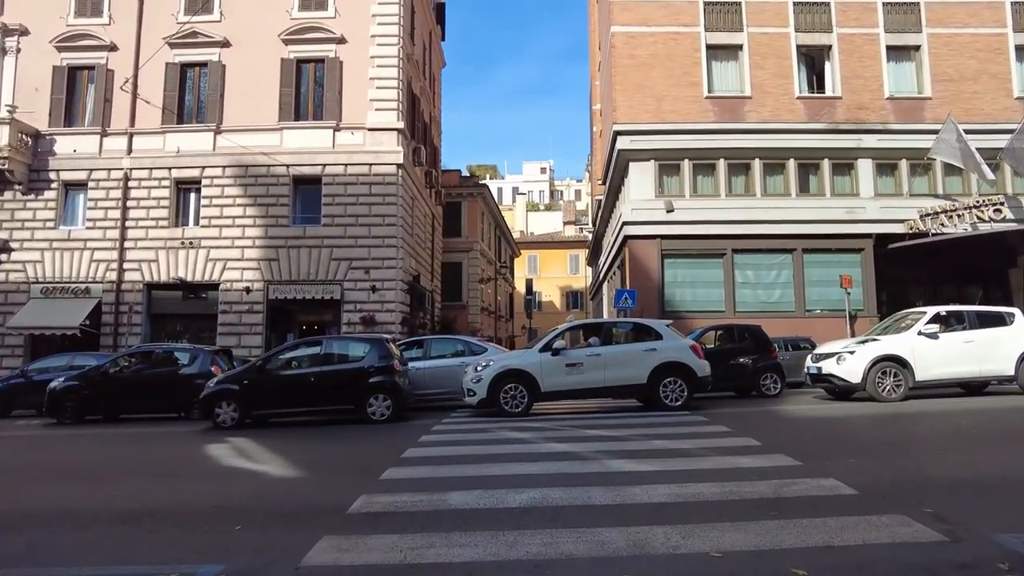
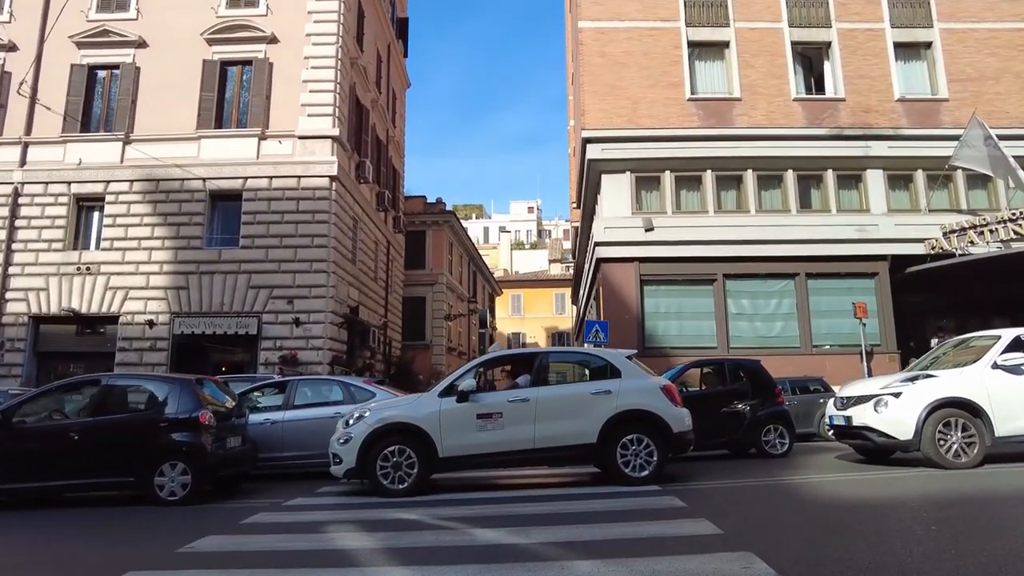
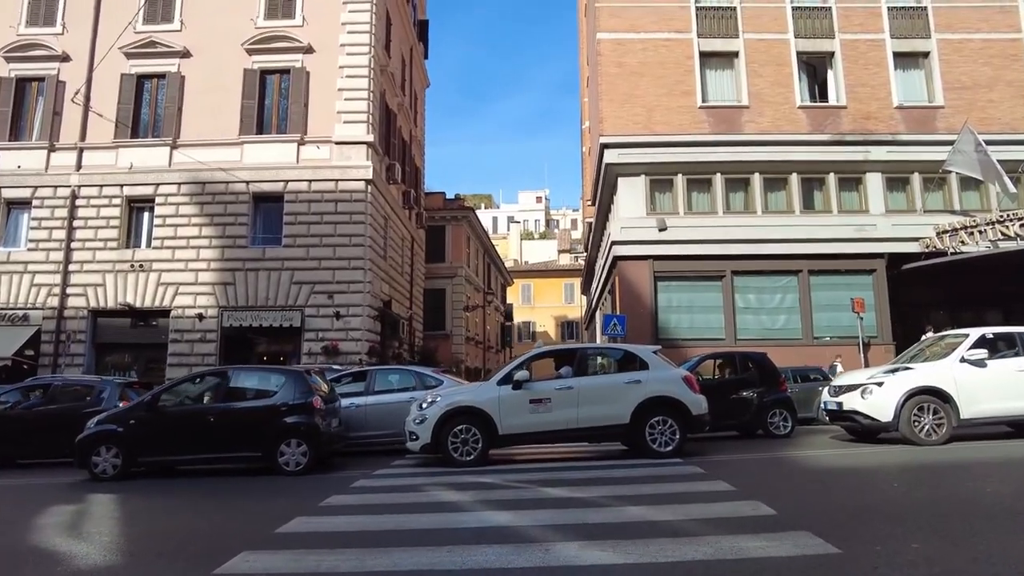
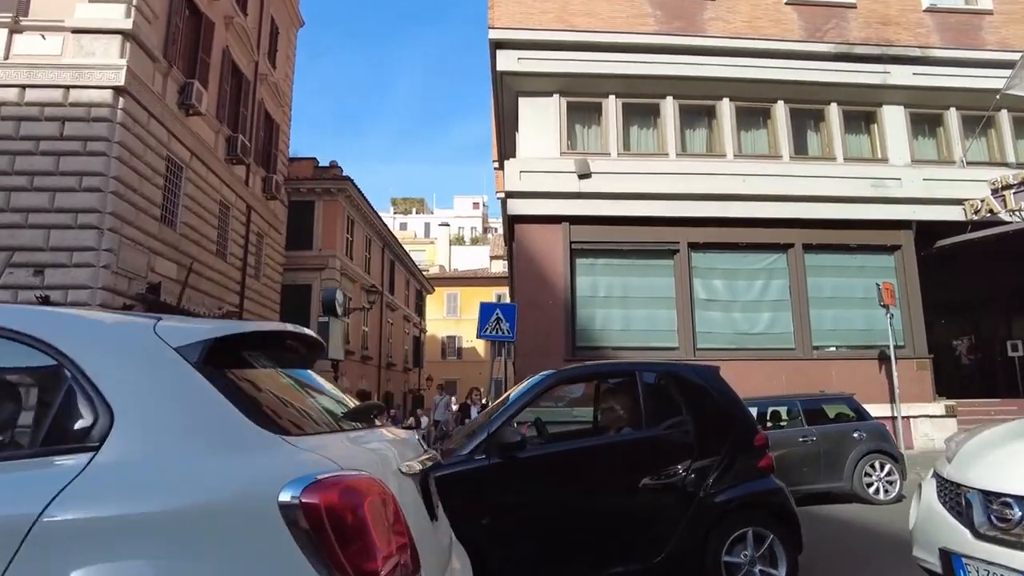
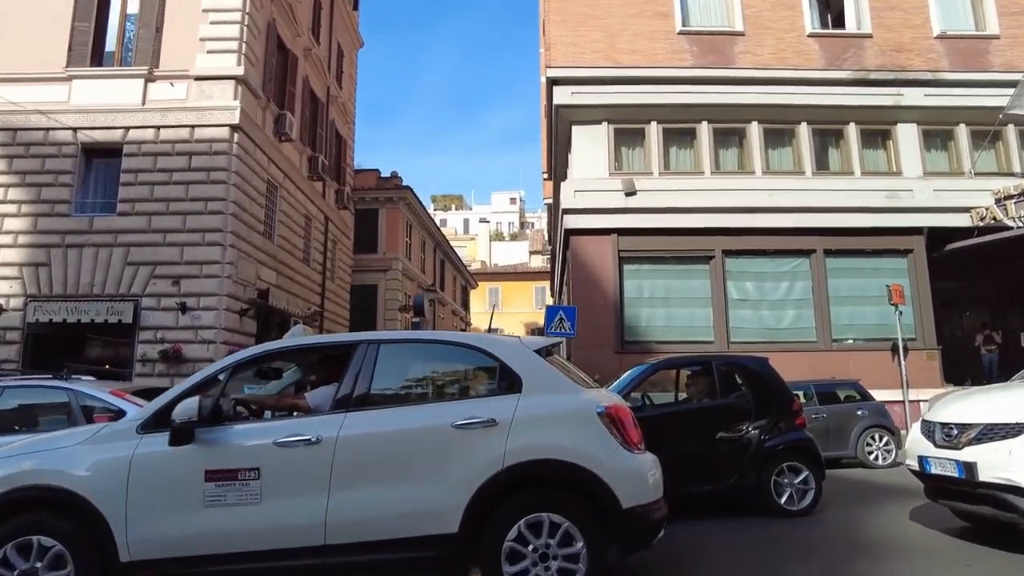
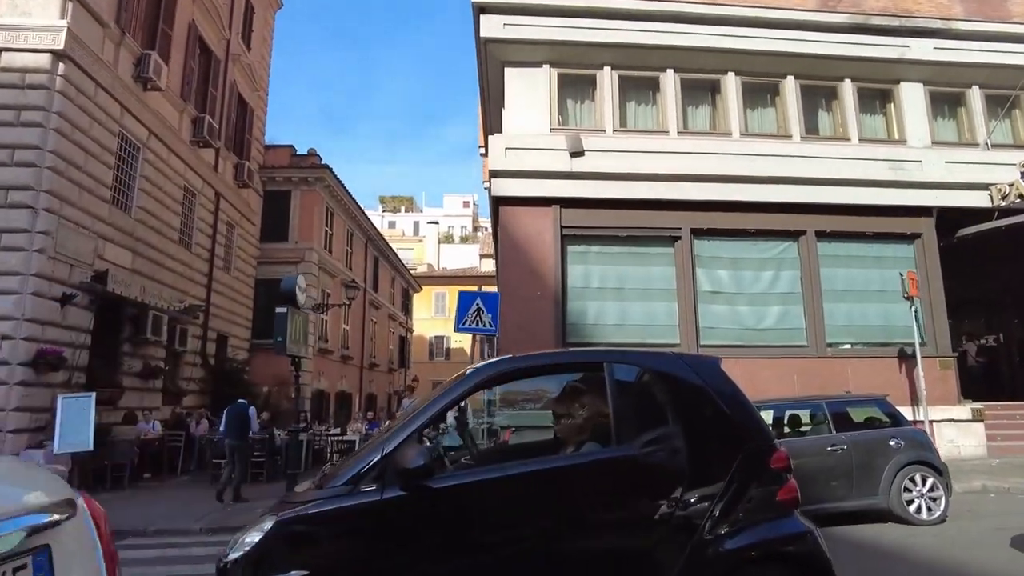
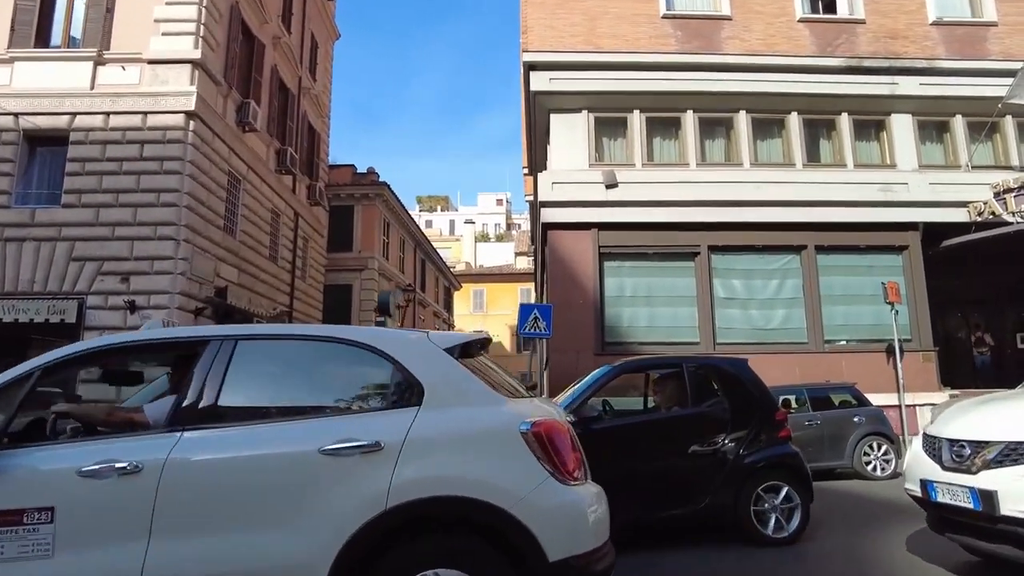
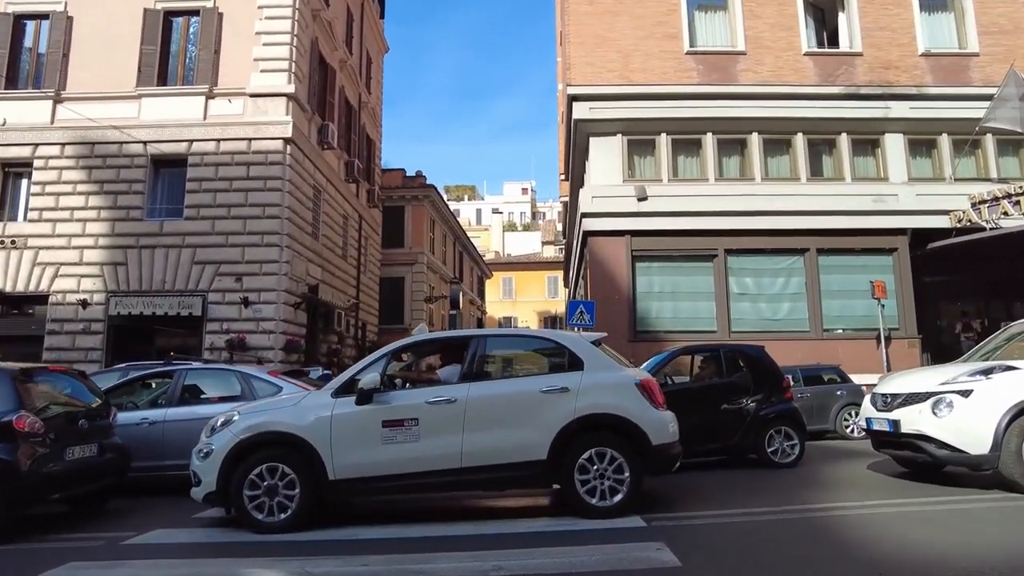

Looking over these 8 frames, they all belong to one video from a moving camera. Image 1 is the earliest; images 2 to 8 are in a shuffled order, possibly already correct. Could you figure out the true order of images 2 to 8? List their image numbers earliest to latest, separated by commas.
3, 2, 8, 5, 7, 4, 6
